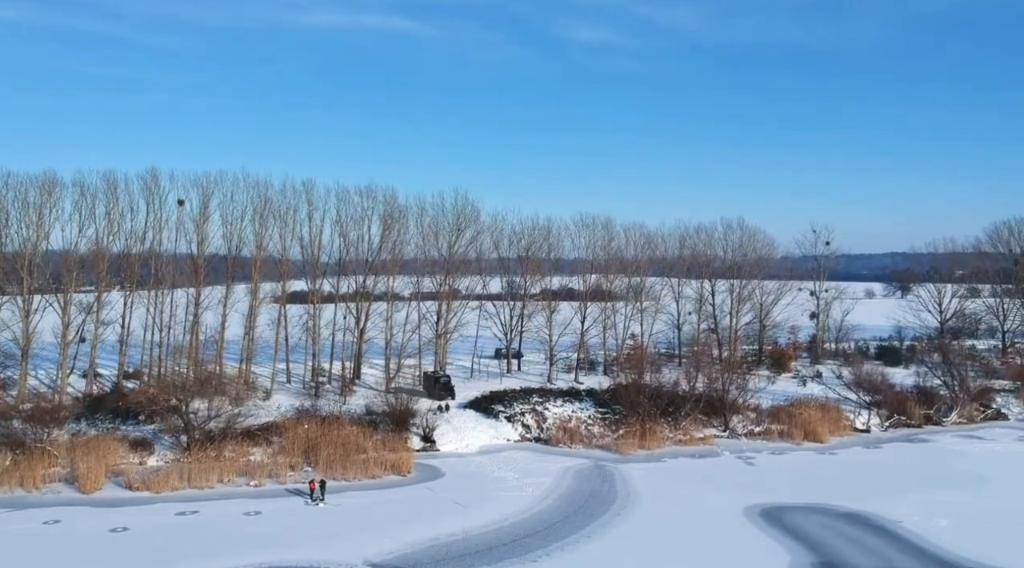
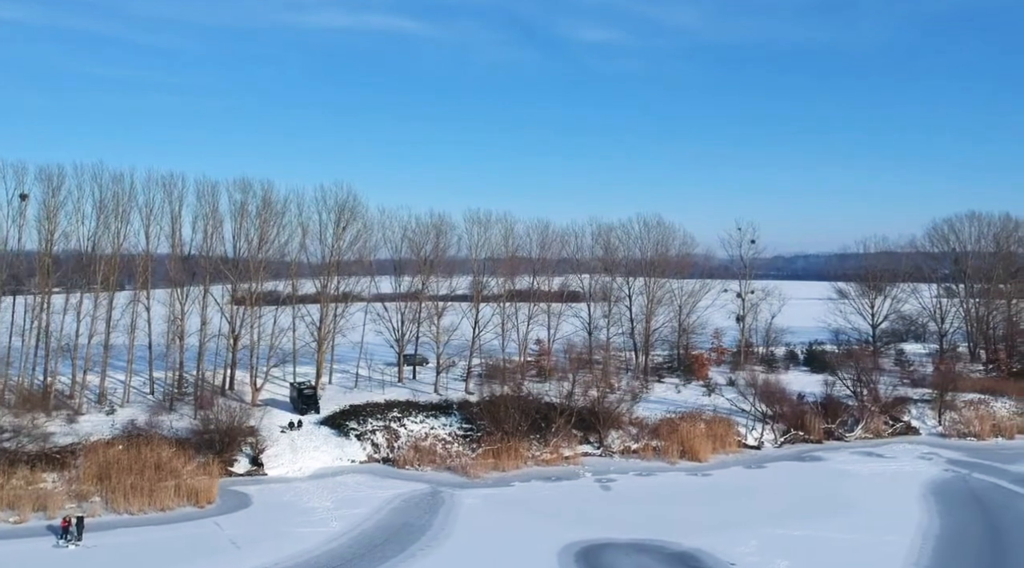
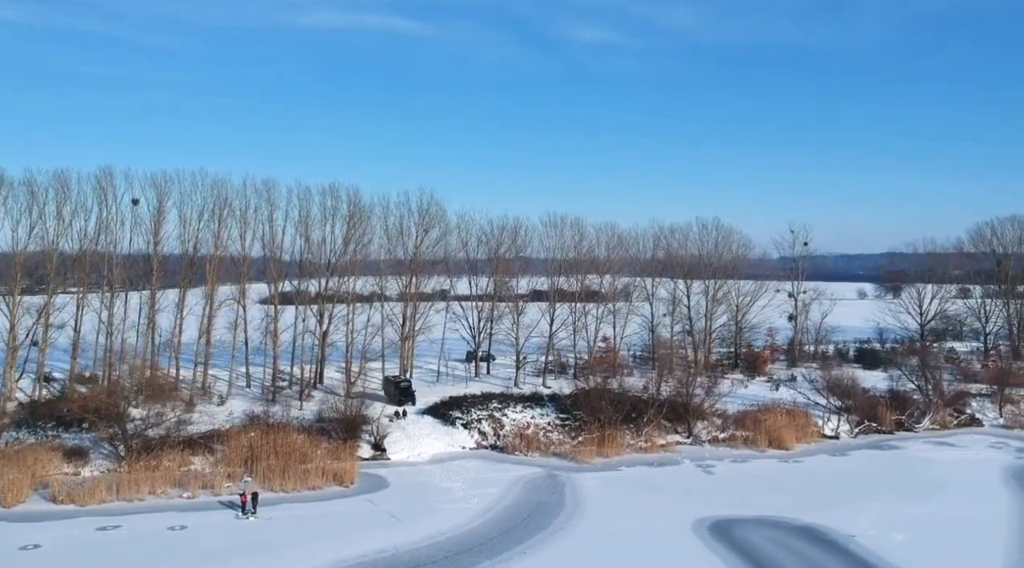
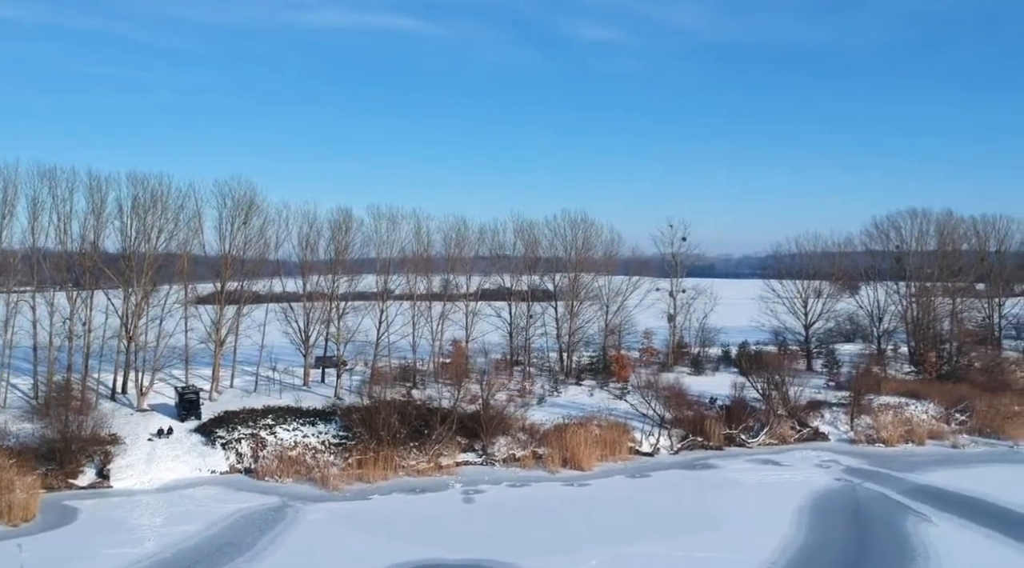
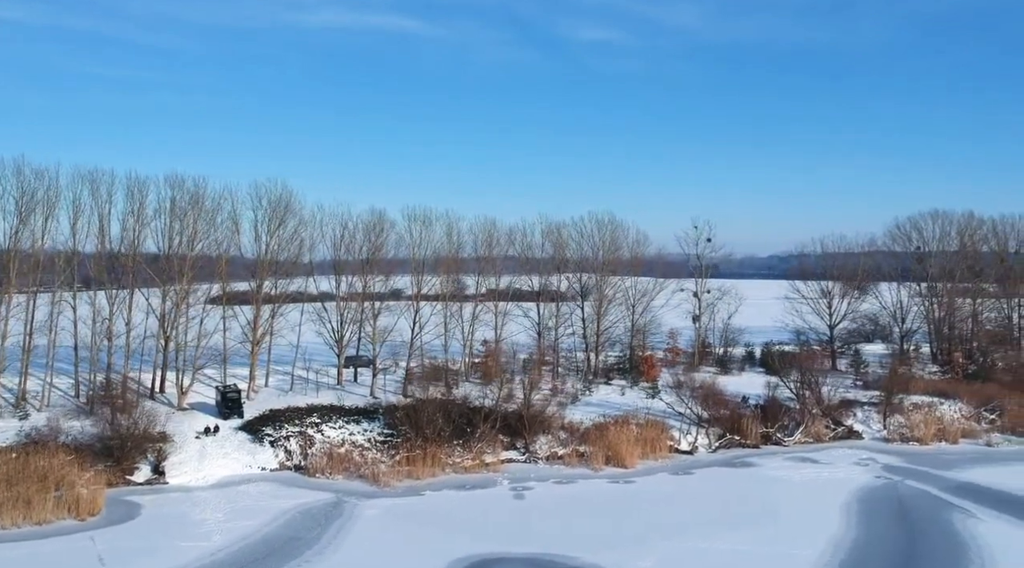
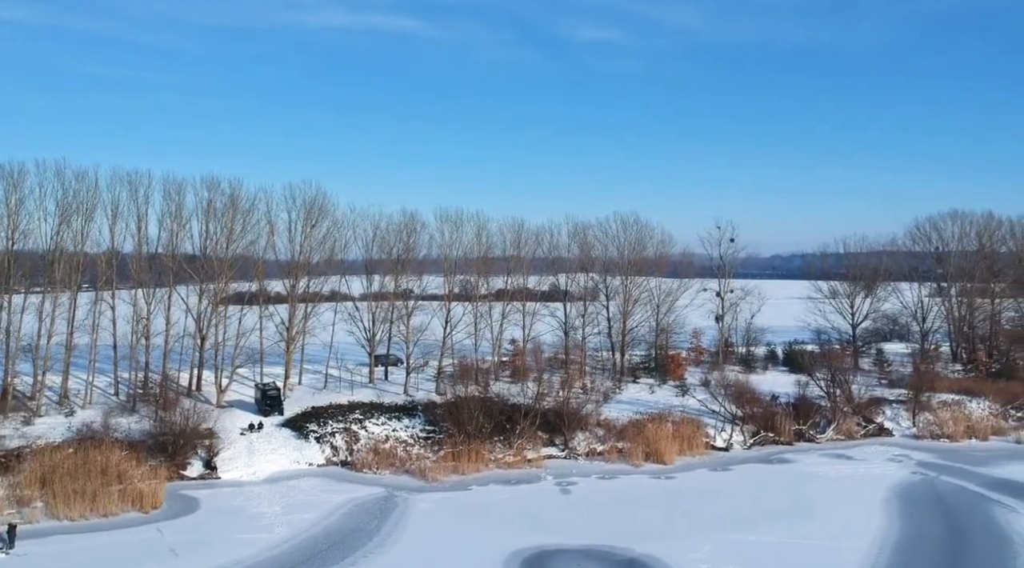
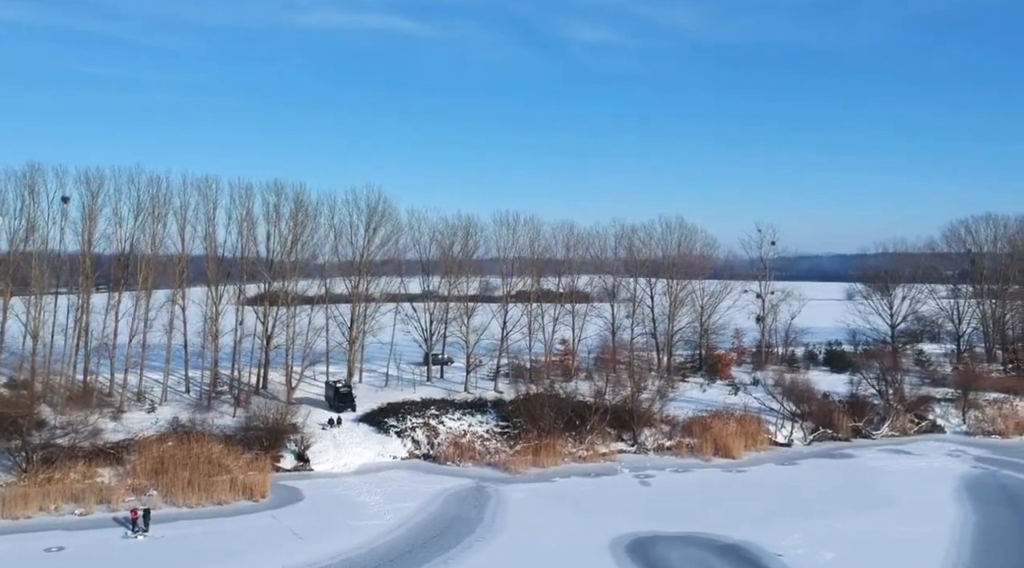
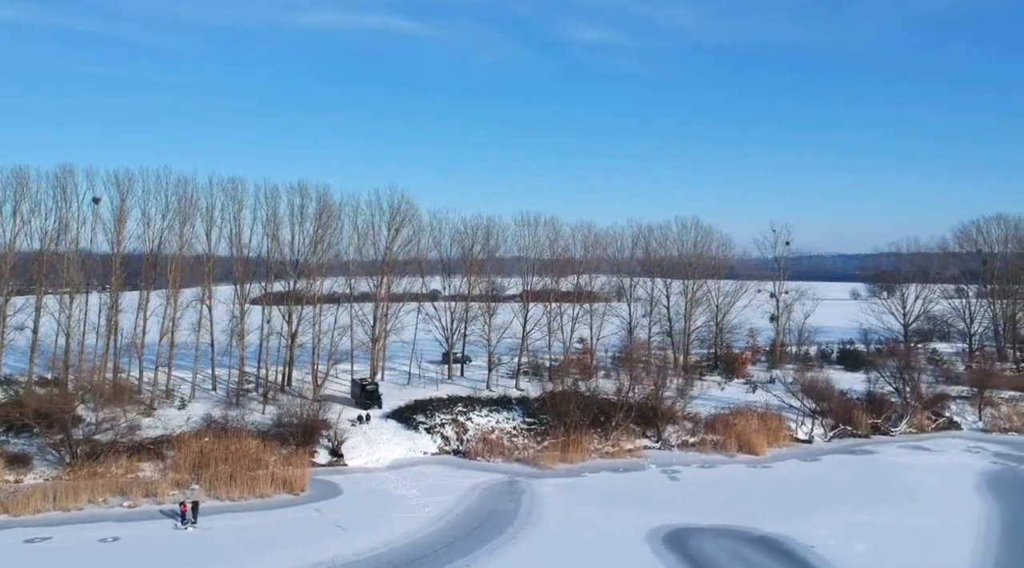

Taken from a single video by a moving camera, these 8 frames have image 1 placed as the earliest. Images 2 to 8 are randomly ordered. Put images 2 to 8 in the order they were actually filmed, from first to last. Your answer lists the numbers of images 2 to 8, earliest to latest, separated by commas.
3, 8, 7, 2, 6, 5, 4
